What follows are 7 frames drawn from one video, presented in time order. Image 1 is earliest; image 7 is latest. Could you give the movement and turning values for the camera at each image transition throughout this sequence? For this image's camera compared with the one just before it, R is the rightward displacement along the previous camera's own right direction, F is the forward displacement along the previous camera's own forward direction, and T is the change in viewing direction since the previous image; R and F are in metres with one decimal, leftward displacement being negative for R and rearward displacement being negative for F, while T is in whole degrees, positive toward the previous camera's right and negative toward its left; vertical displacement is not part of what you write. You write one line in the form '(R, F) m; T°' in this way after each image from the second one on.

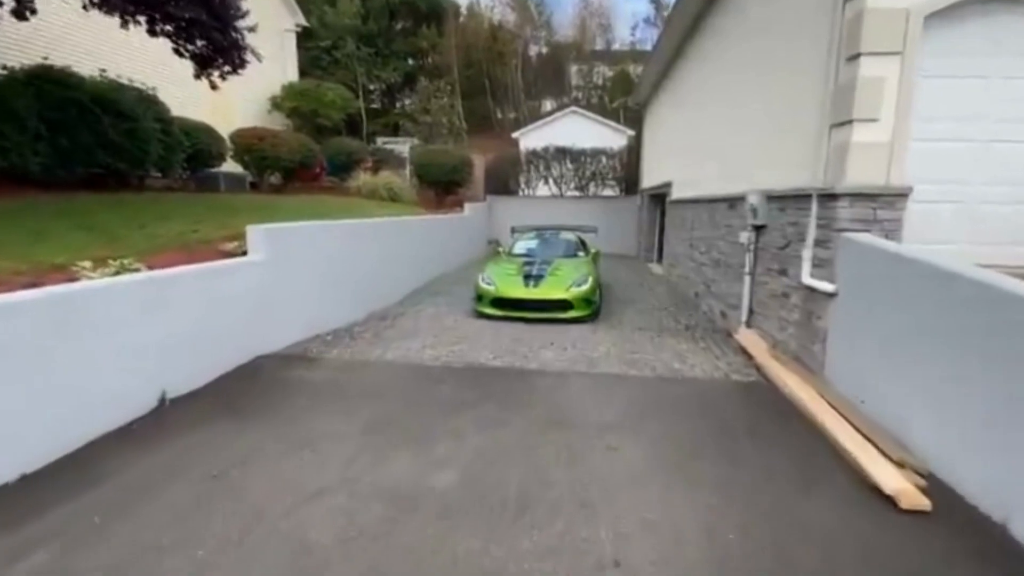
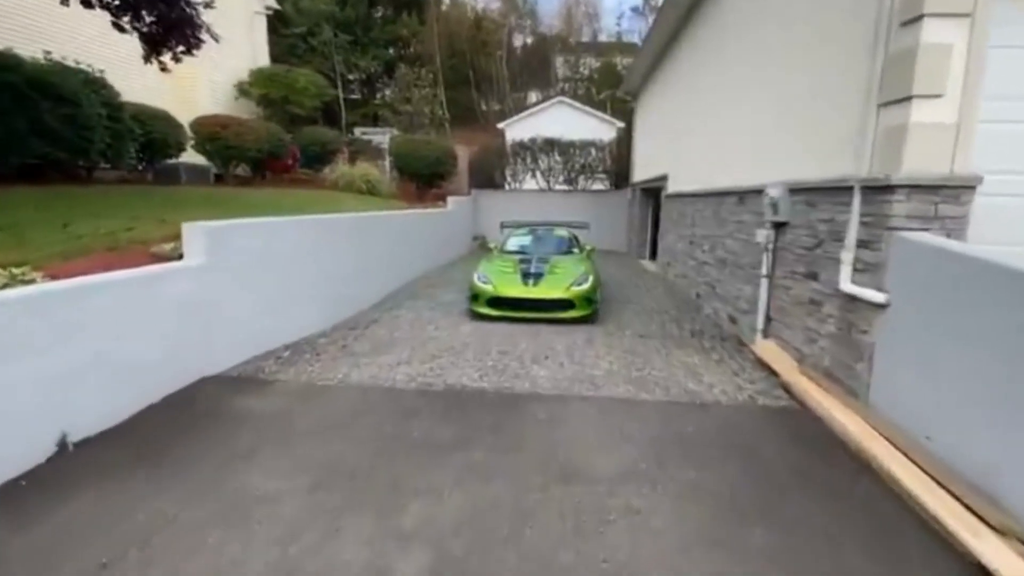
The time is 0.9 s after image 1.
(0.0, +0.8) m; +2°
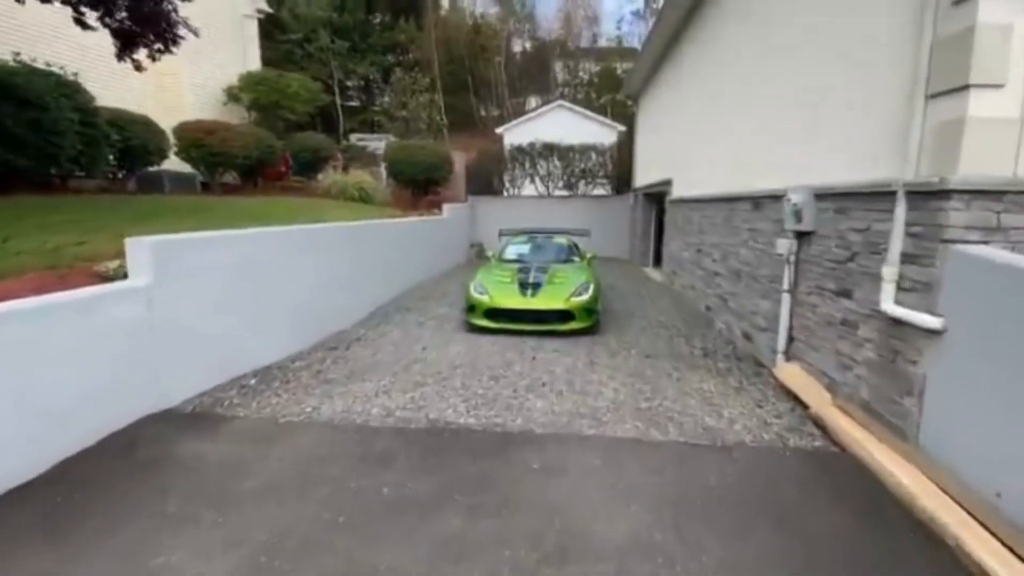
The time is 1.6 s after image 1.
(+0.1, +0.6) m; 0°
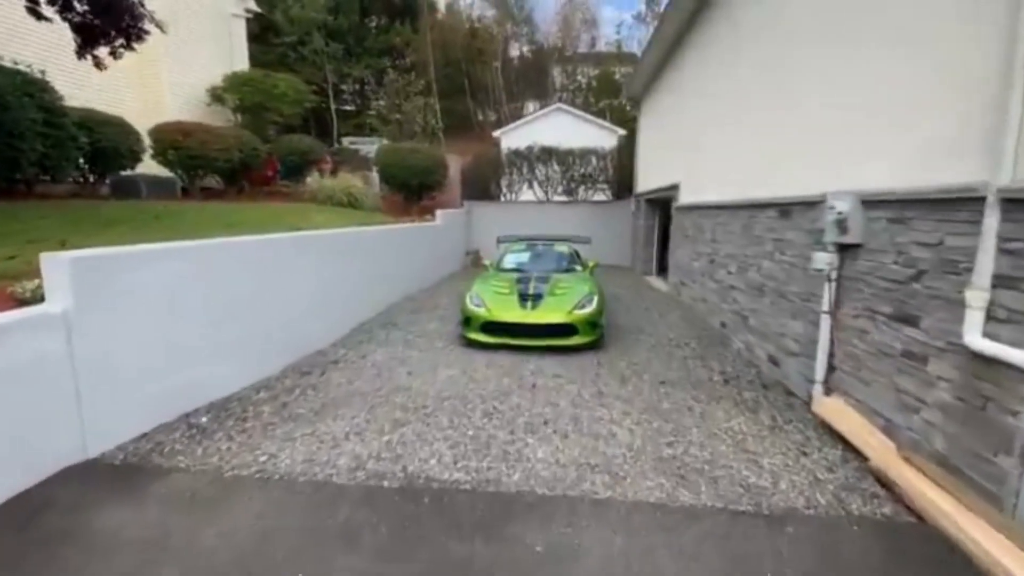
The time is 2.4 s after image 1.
(0.0, +0.7) m; 0°
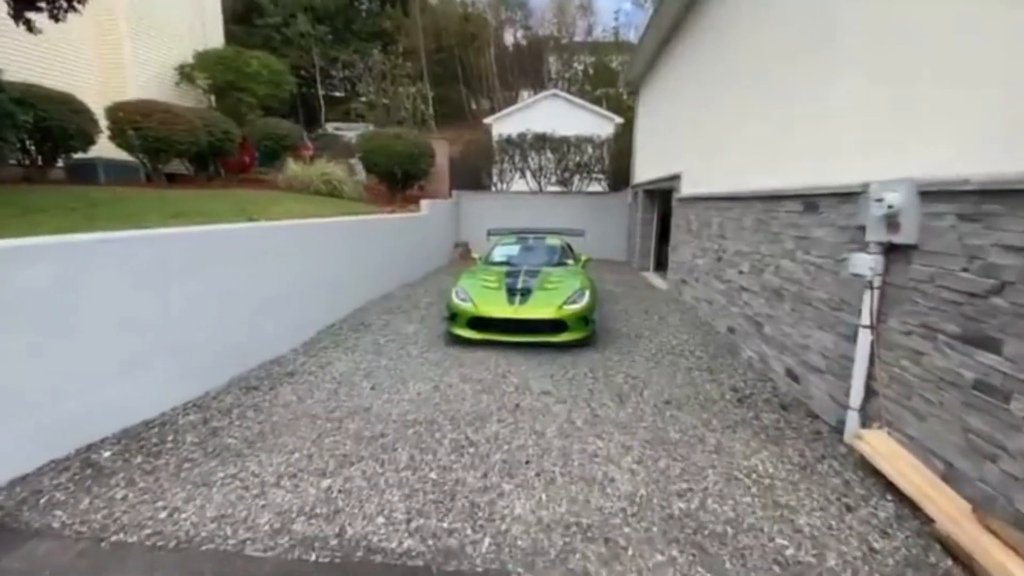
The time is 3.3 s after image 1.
(+0.1, +0.8) m; +1°
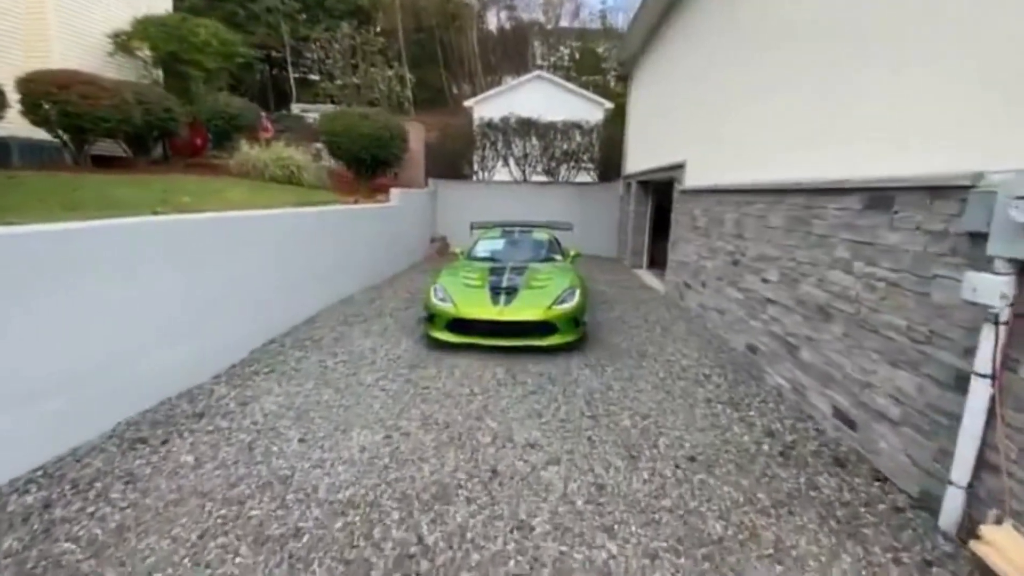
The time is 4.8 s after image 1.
(0.0, +1.1) m; +2°
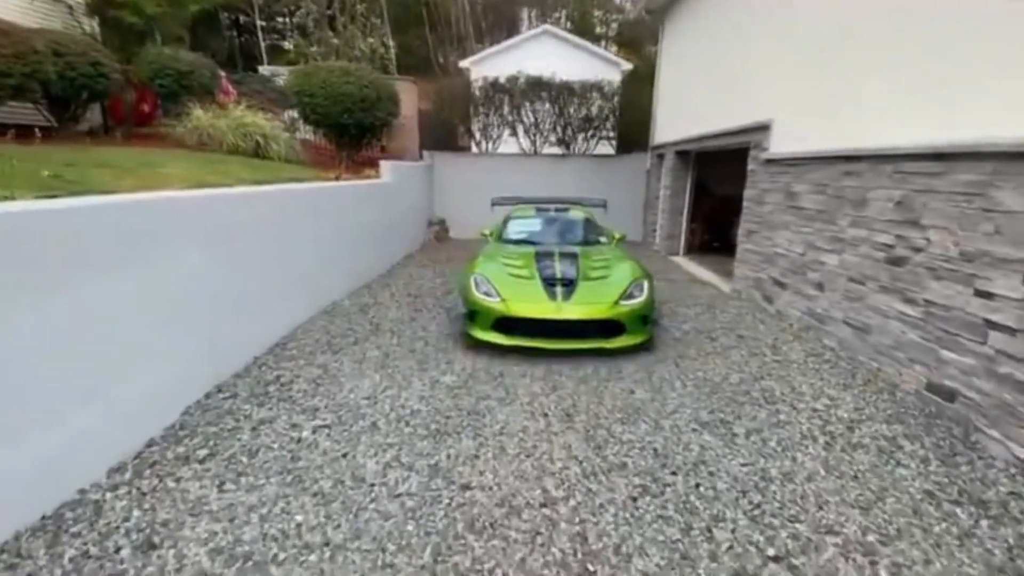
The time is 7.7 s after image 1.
(-0.6, +1.9) m; +2°
